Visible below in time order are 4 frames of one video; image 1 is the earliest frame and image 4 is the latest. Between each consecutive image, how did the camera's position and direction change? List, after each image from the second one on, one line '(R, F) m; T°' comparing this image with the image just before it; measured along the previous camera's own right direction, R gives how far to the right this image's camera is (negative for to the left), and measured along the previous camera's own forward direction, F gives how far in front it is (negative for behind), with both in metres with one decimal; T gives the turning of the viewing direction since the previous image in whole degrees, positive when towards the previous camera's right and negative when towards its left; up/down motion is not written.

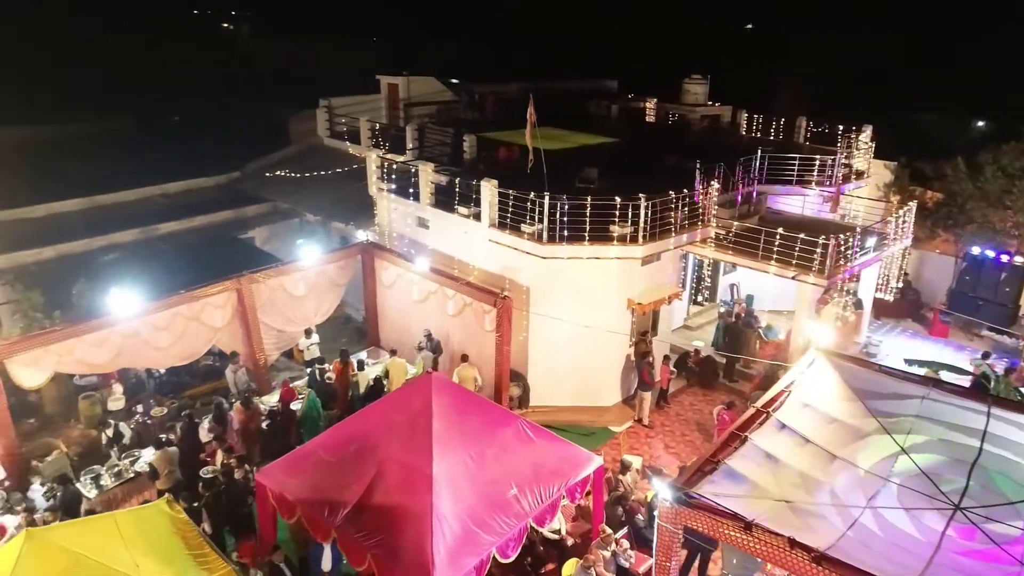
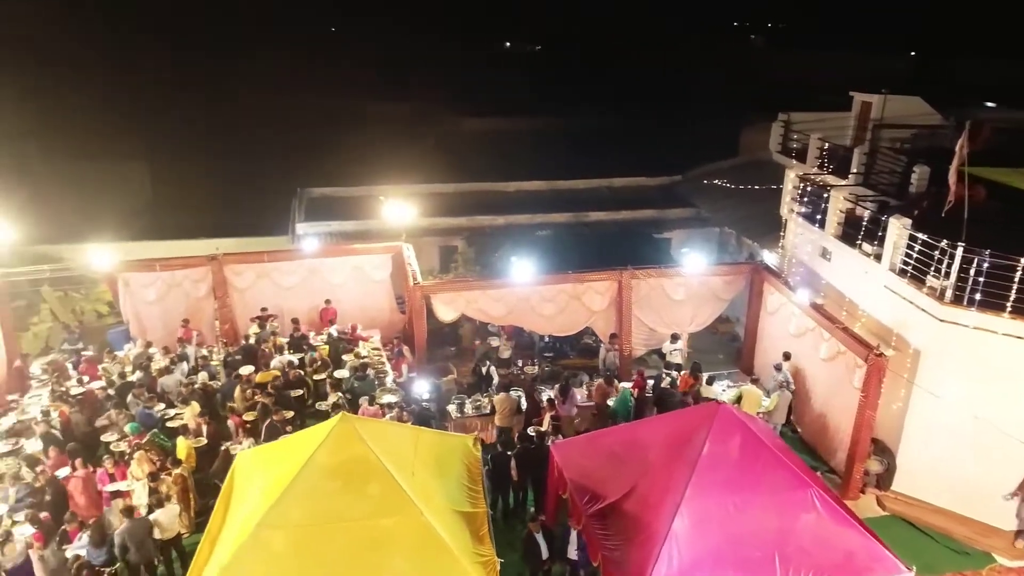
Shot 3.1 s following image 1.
(+1.8, +0.6) m; -37°
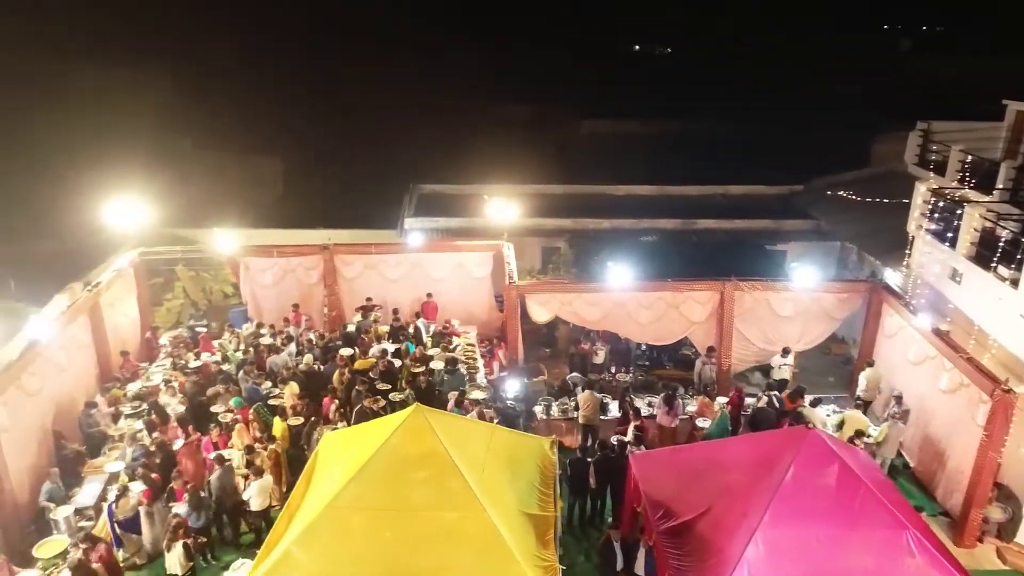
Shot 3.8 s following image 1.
(+0.4, +0.1) m; -9°
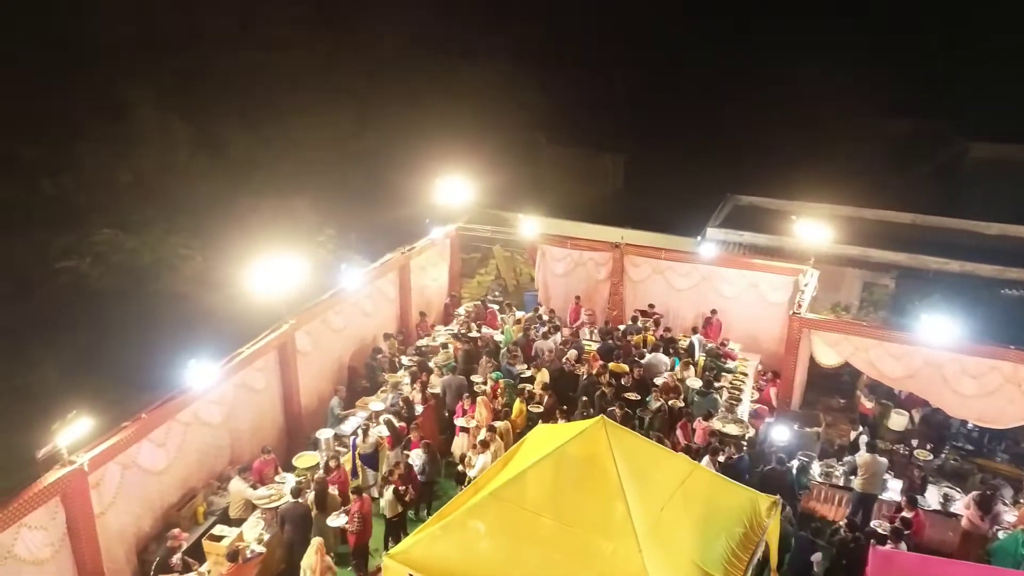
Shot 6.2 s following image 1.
(+1.3, +0.9) m; -28°
